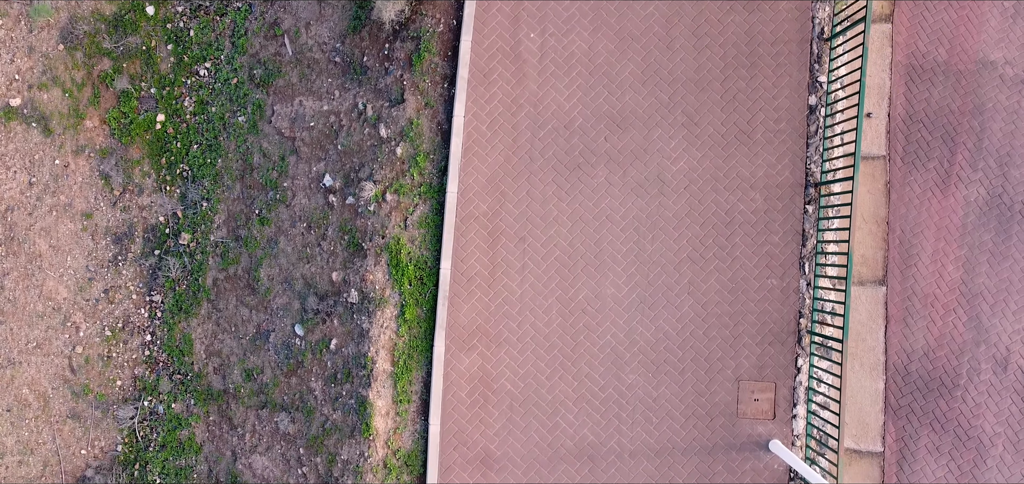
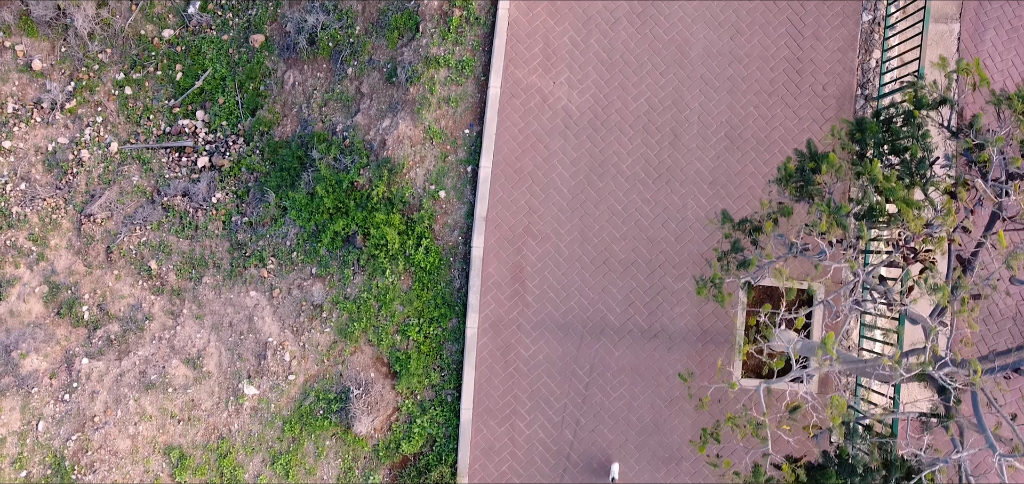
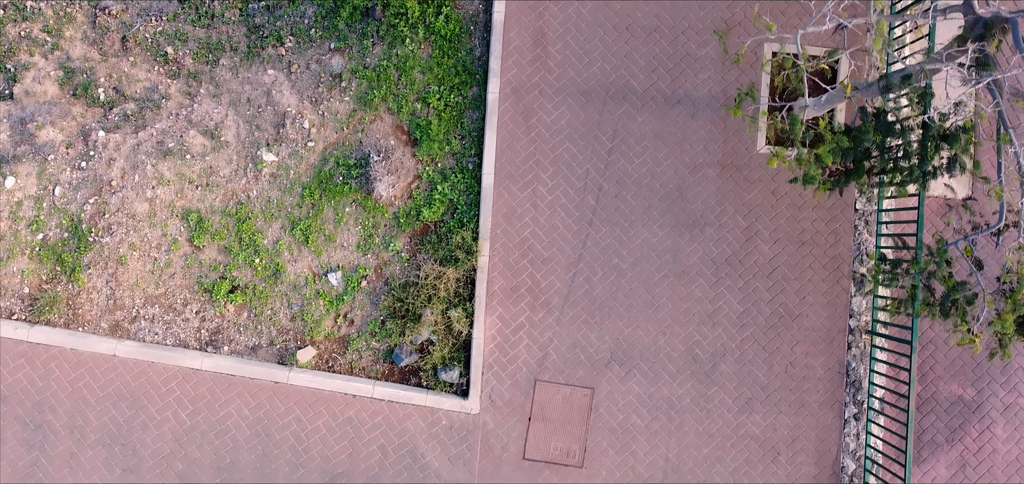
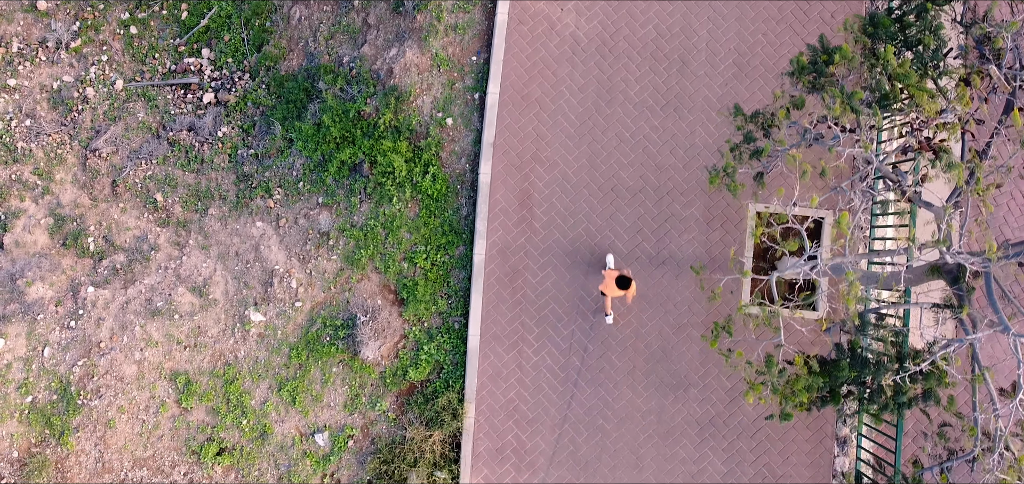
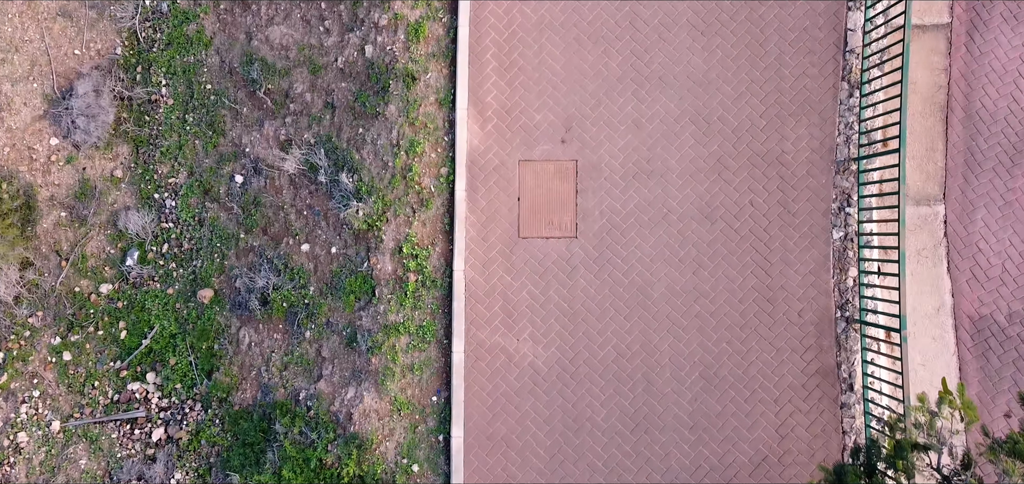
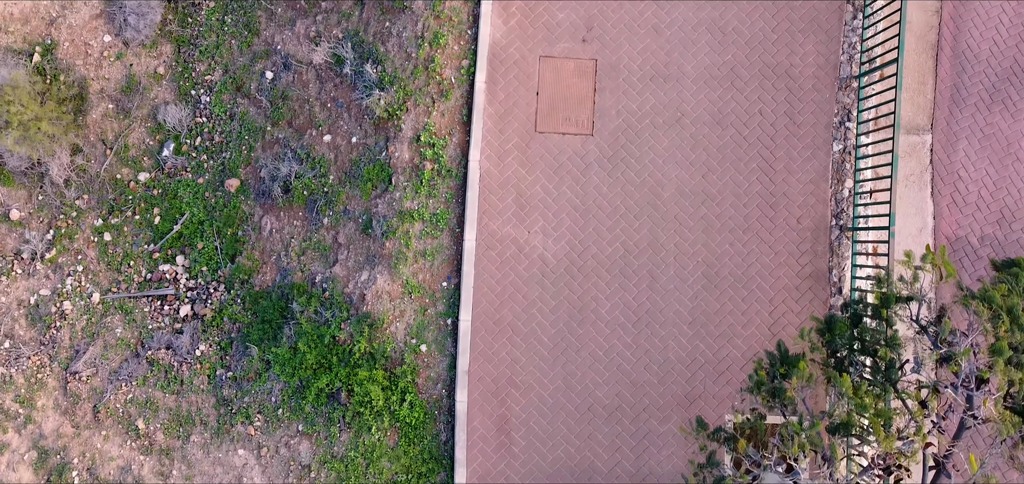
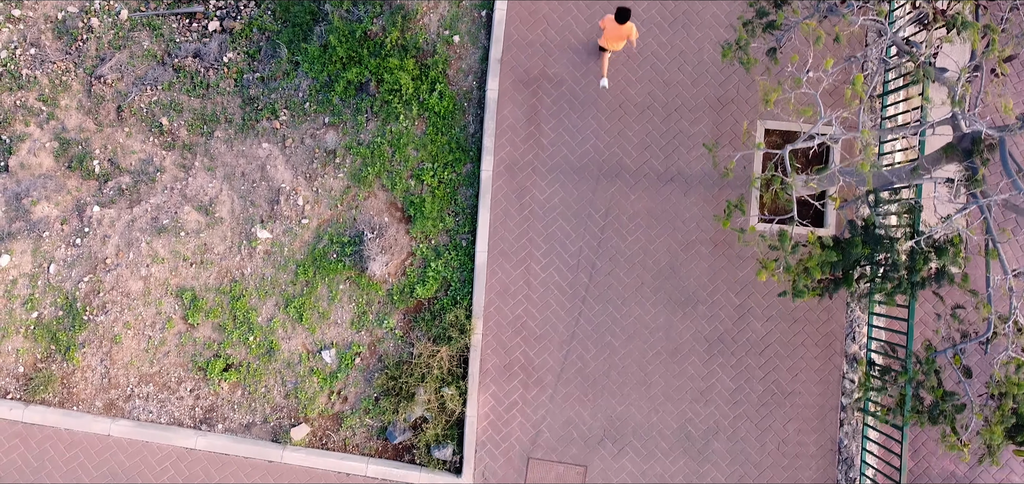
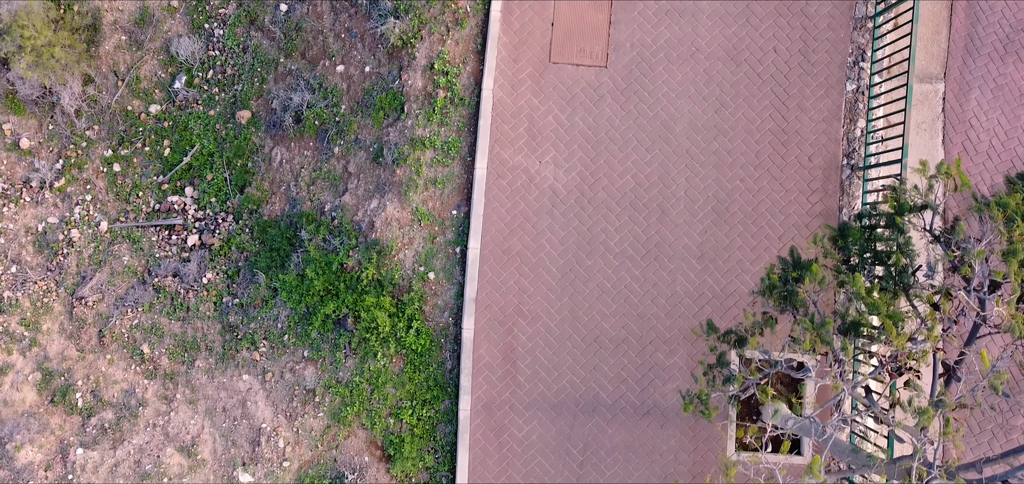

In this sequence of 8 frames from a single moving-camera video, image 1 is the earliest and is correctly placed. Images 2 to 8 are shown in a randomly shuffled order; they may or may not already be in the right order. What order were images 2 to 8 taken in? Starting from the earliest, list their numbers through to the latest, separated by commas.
5, 6, 8, 2, 4, 7, 3
